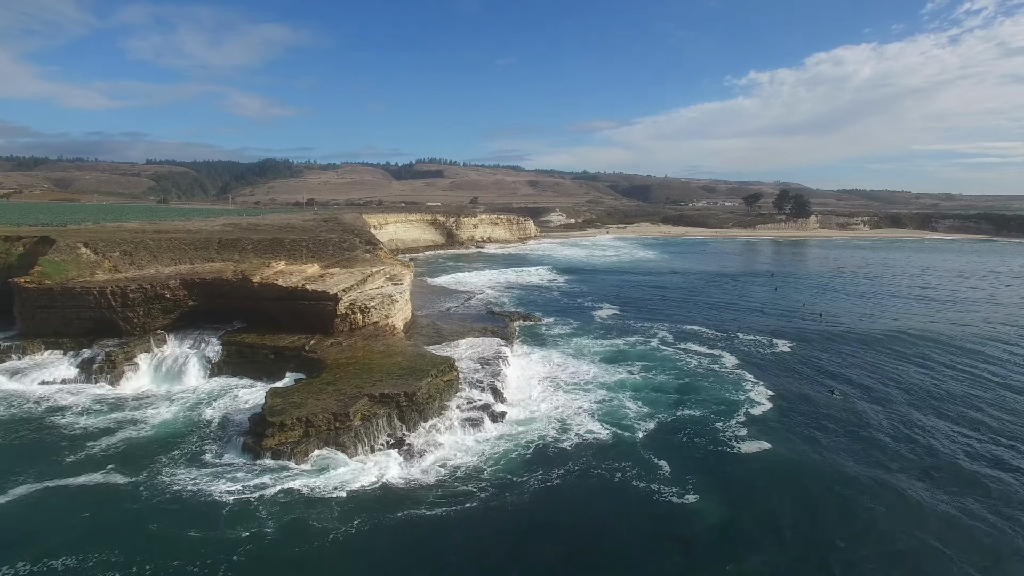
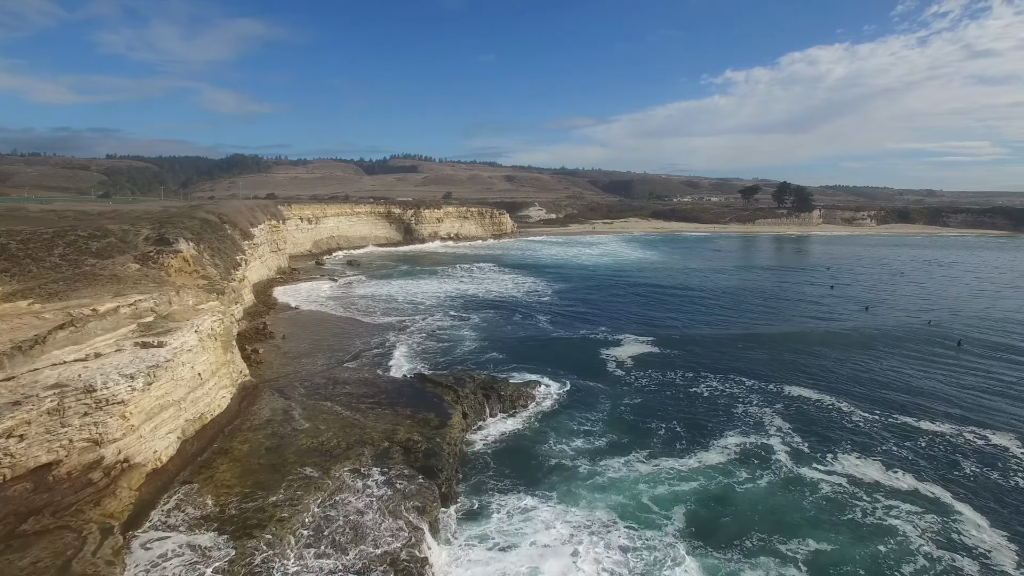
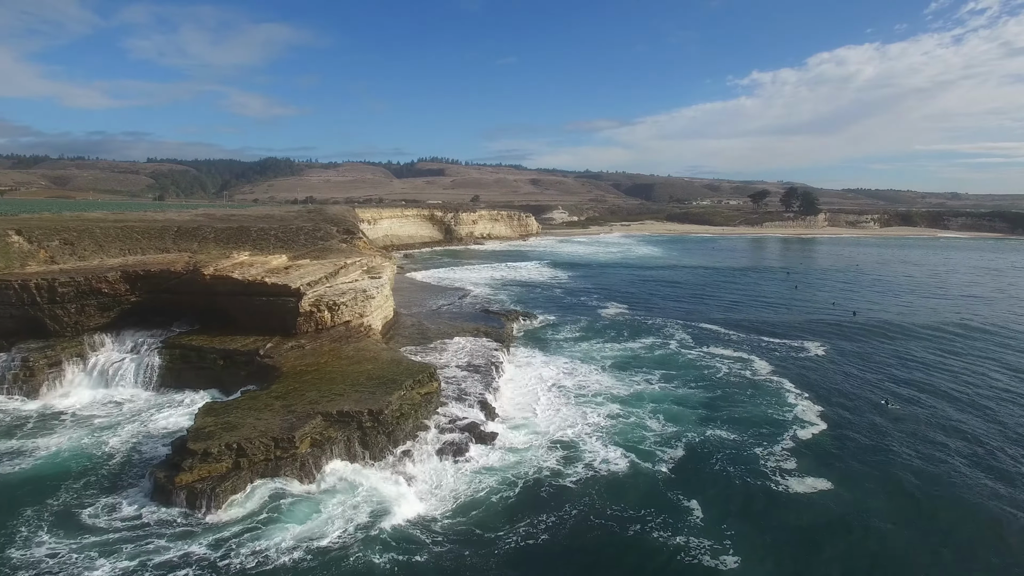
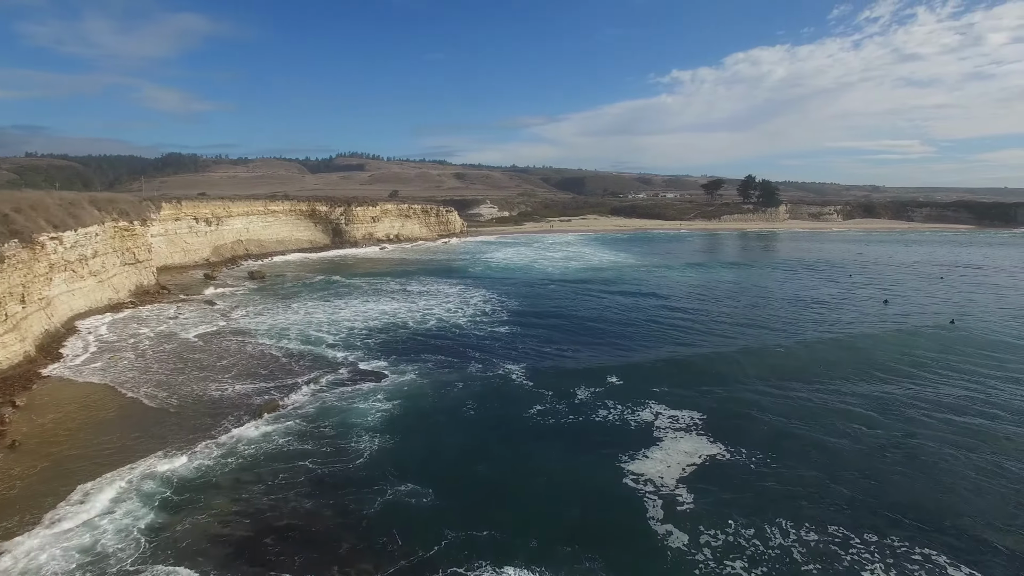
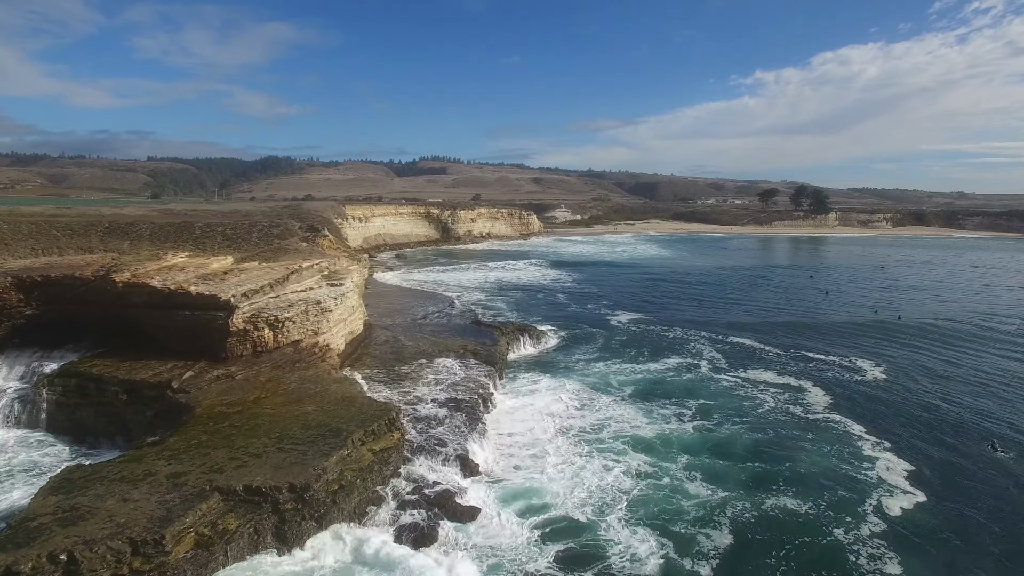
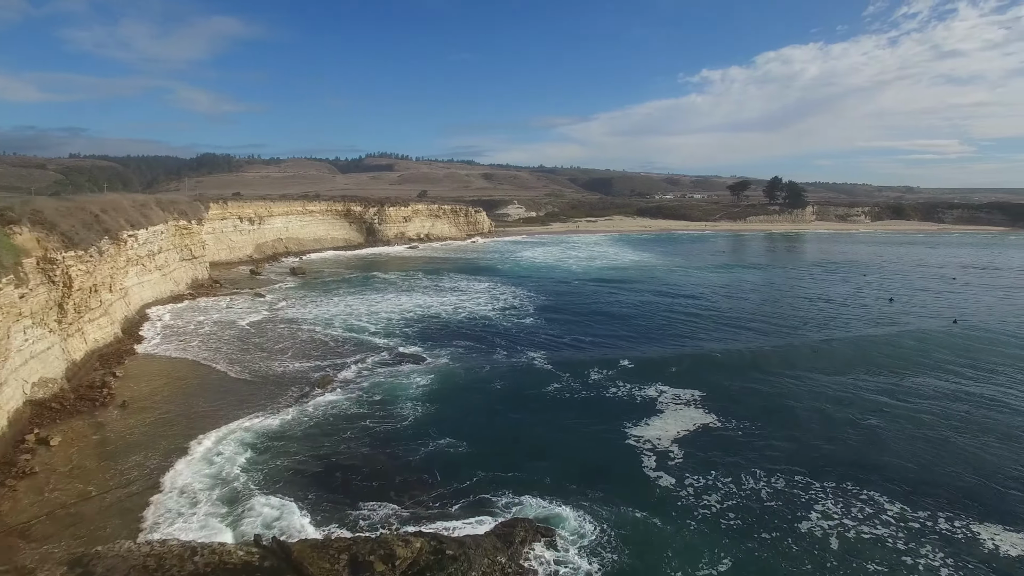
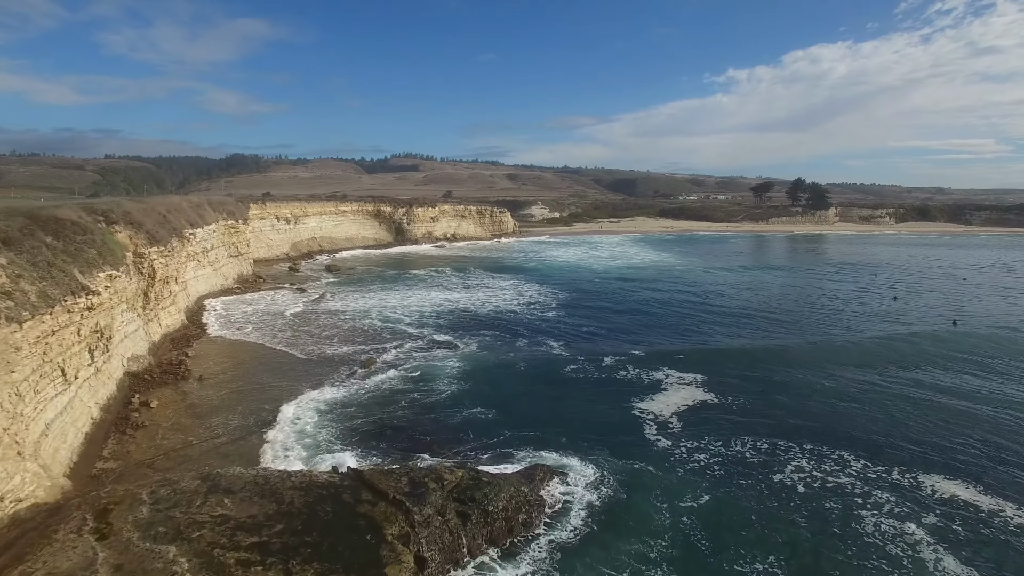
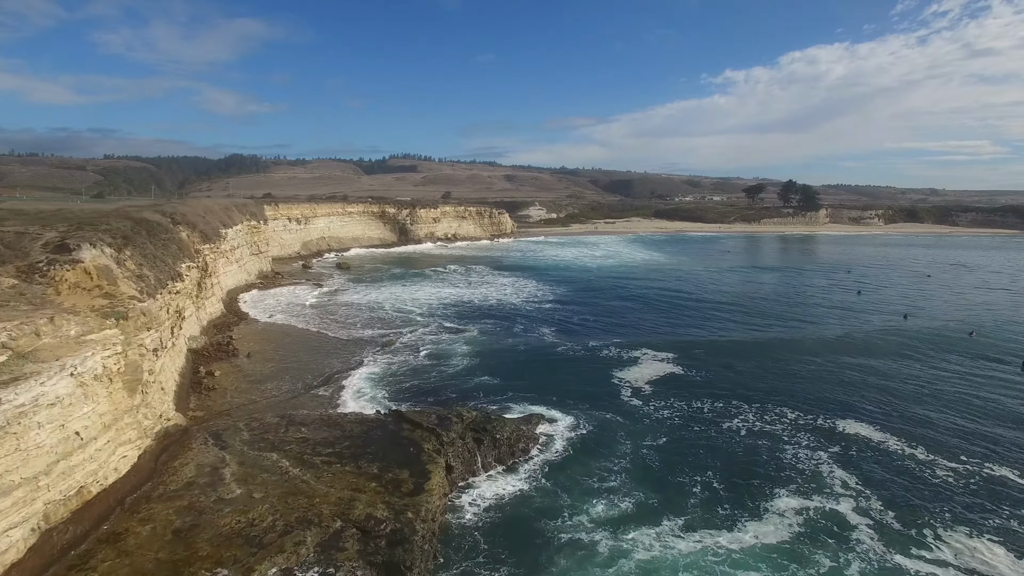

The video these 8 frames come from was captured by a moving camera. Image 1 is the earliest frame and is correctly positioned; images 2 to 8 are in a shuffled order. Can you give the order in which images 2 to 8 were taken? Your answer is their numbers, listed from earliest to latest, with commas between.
3, 5, 2, 8, 7, 6, 4
